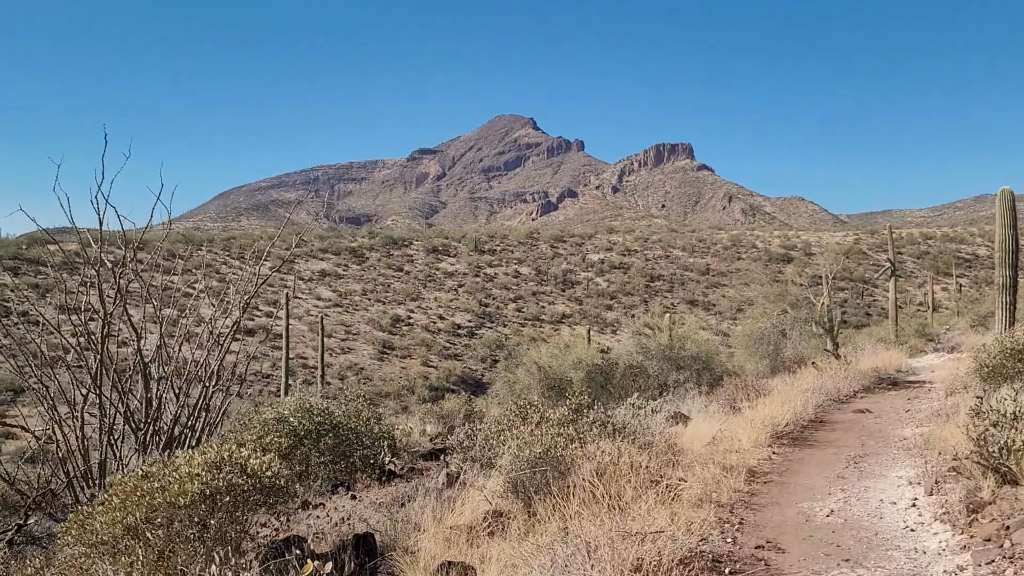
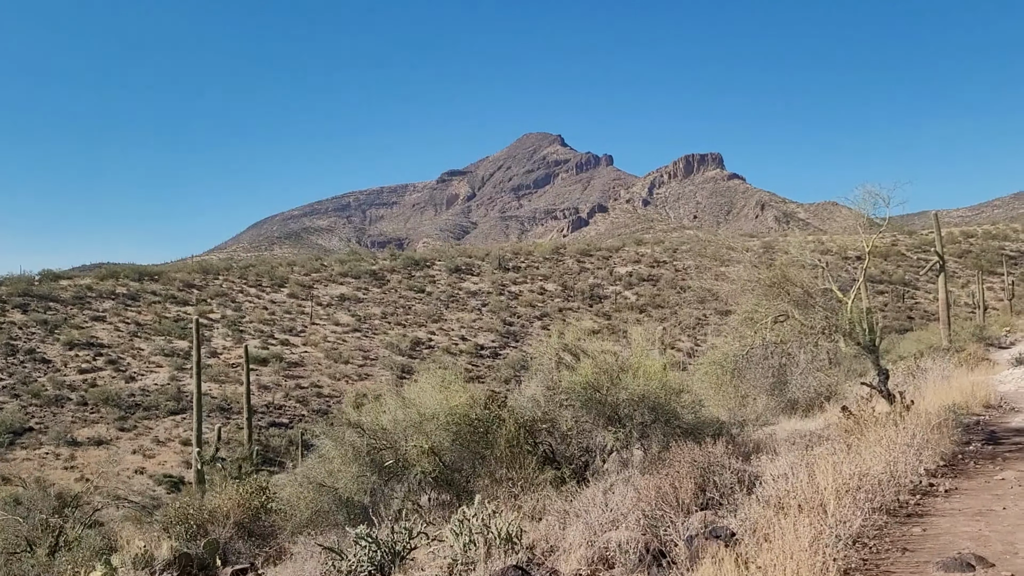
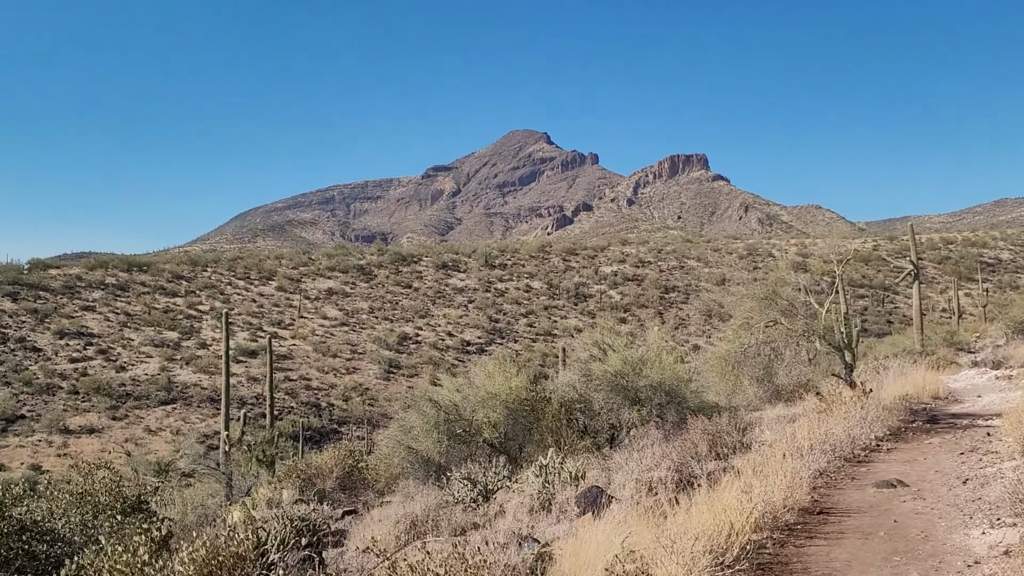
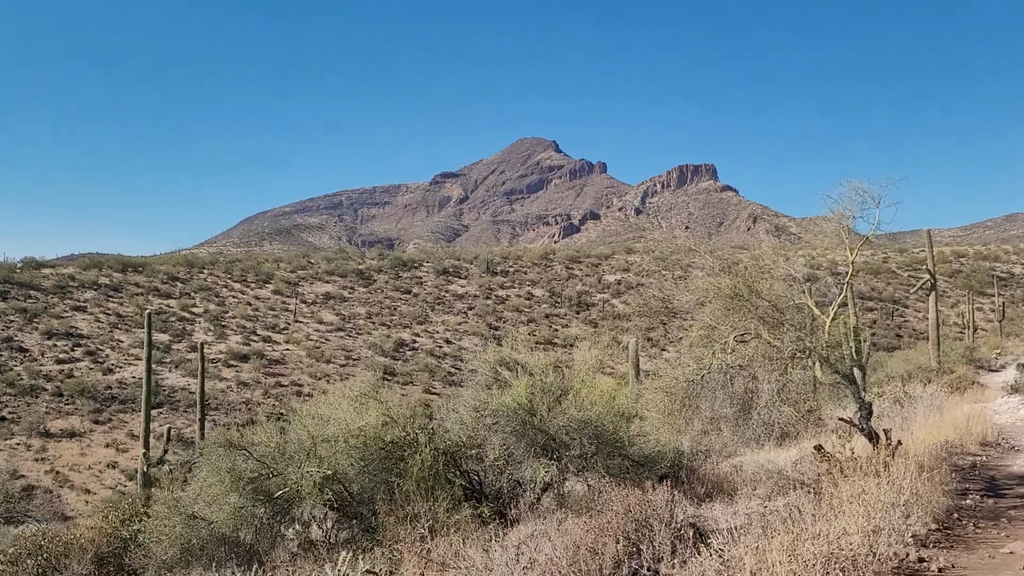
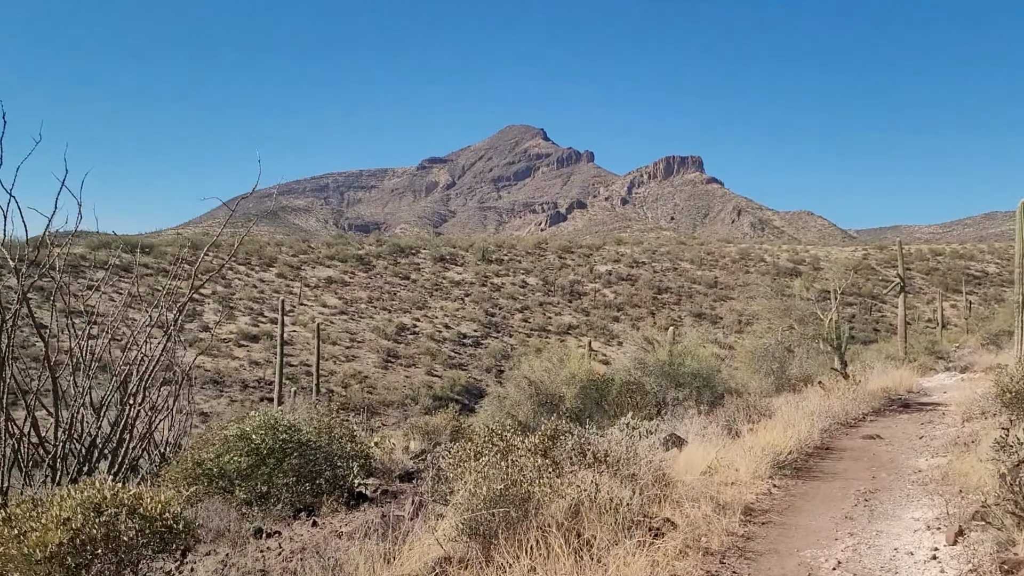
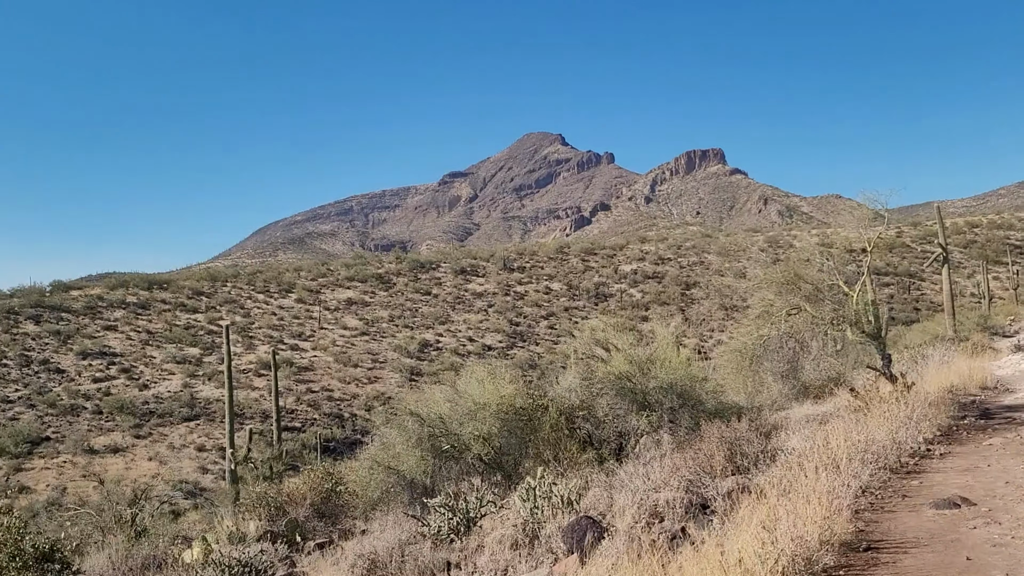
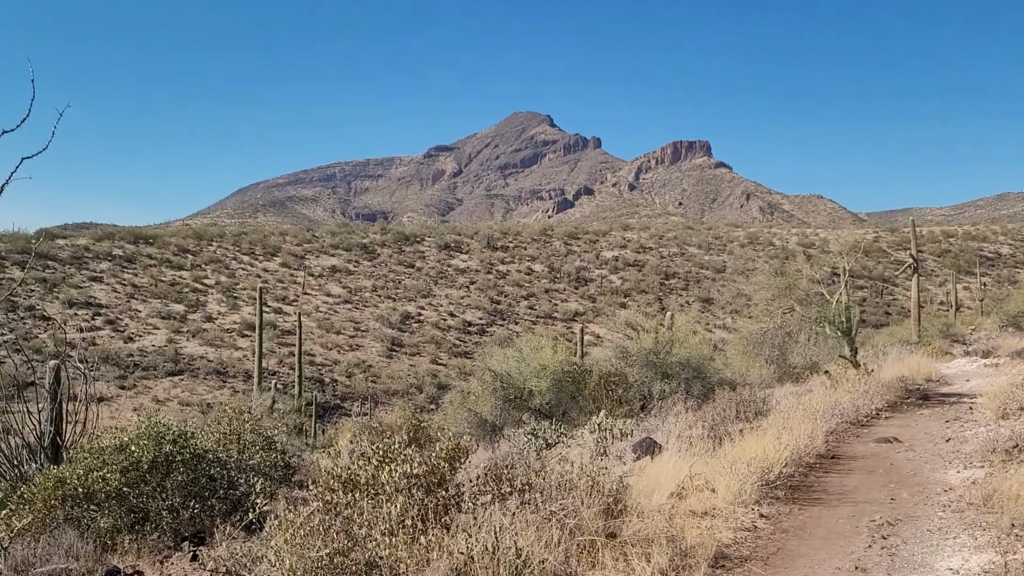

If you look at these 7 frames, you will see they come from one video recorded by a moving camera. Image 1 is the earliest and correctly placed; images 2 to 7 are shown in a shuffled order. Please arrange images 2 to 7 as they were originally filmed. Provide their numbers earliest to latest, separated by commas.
5, 7, 3, 6, 2, 4
